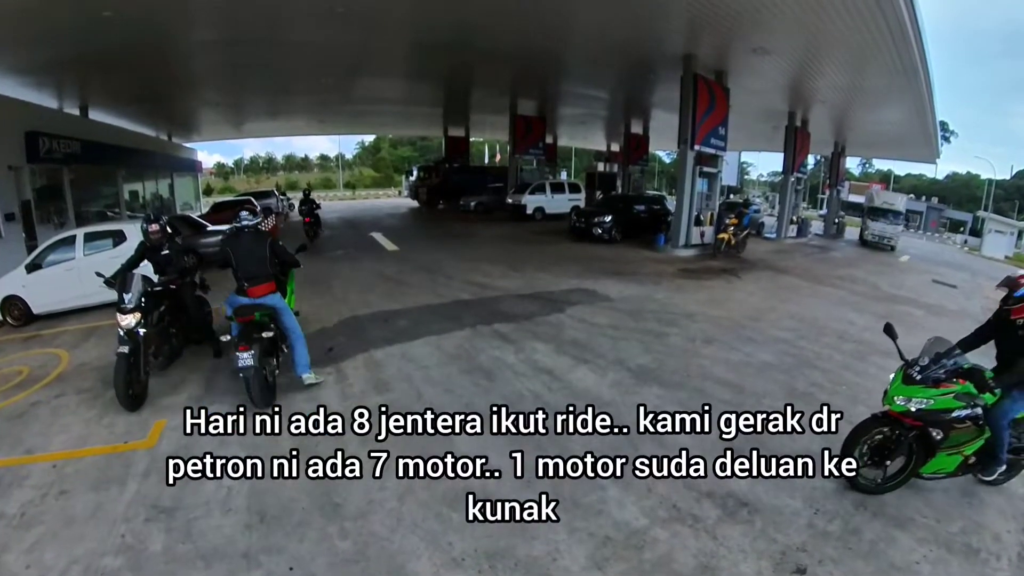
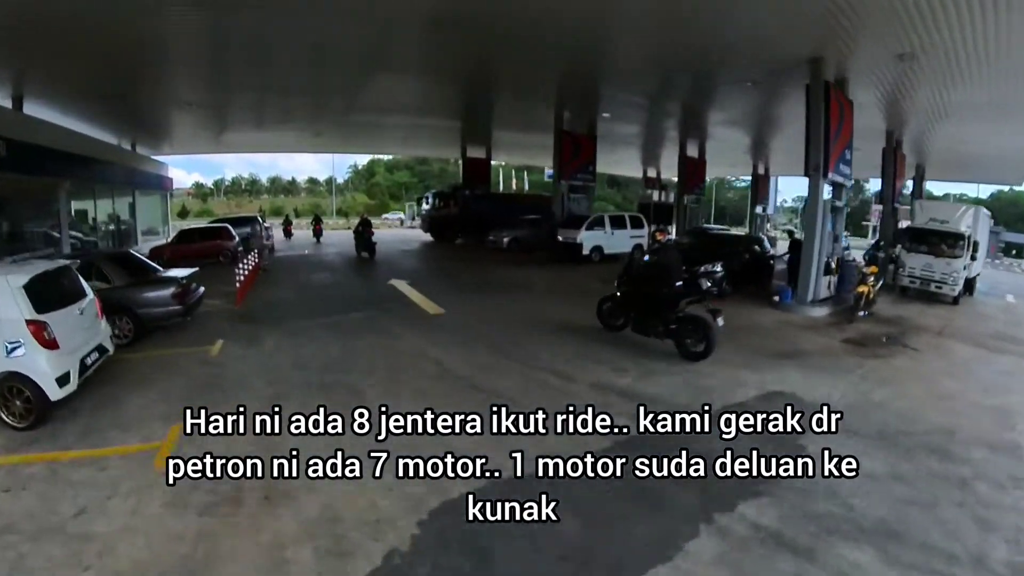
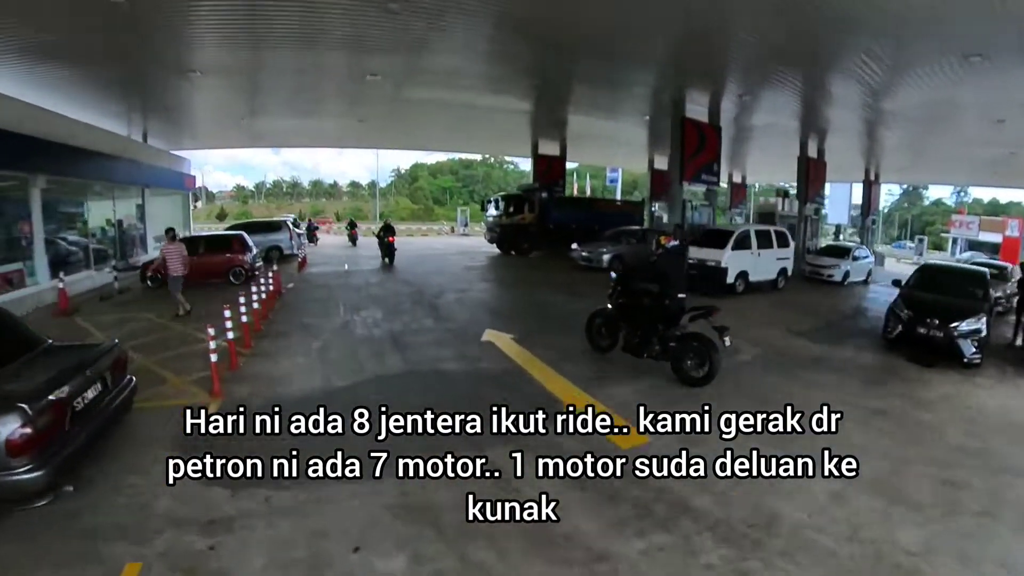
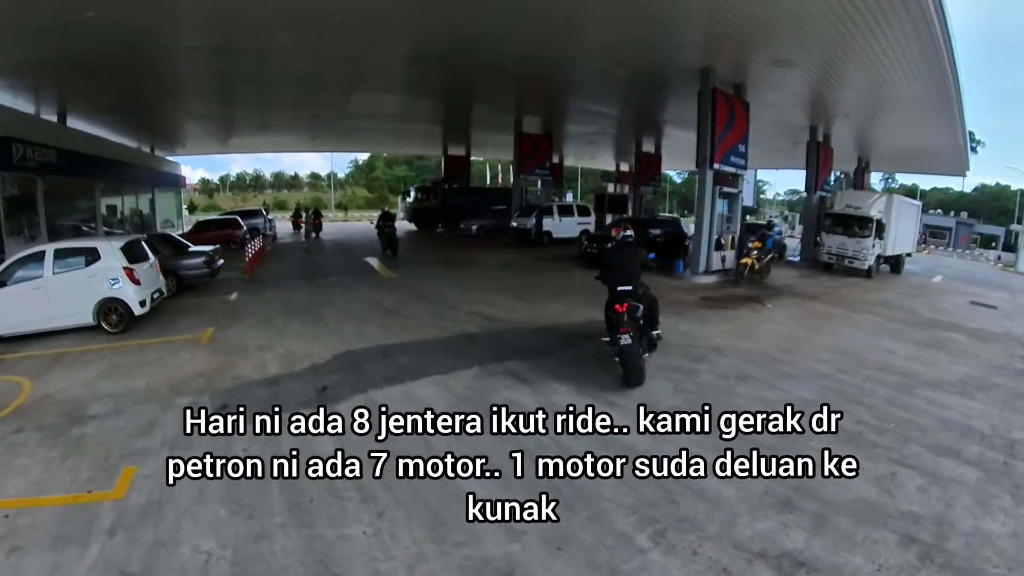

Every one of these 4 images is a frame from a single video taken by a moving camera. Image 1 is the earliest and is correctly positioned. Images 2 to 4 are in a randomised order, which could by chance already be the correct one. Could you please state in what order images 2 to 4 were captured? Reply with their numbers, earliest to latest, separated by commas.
4, 2, 3
